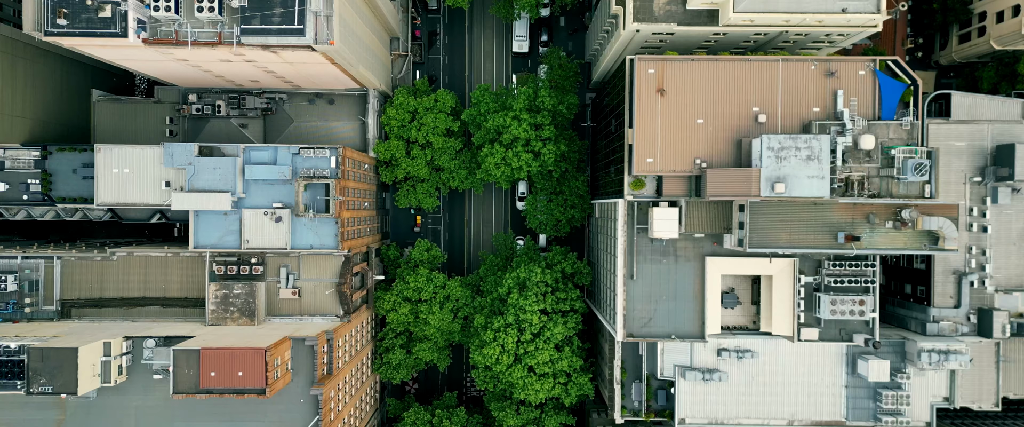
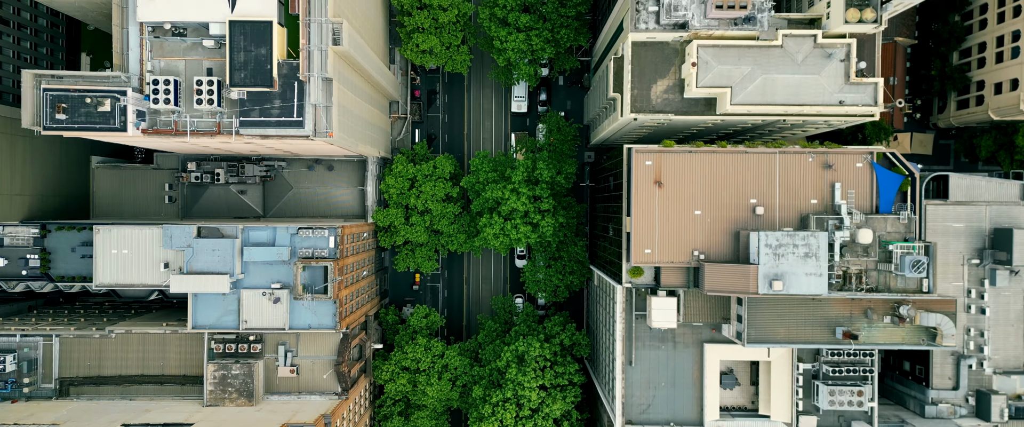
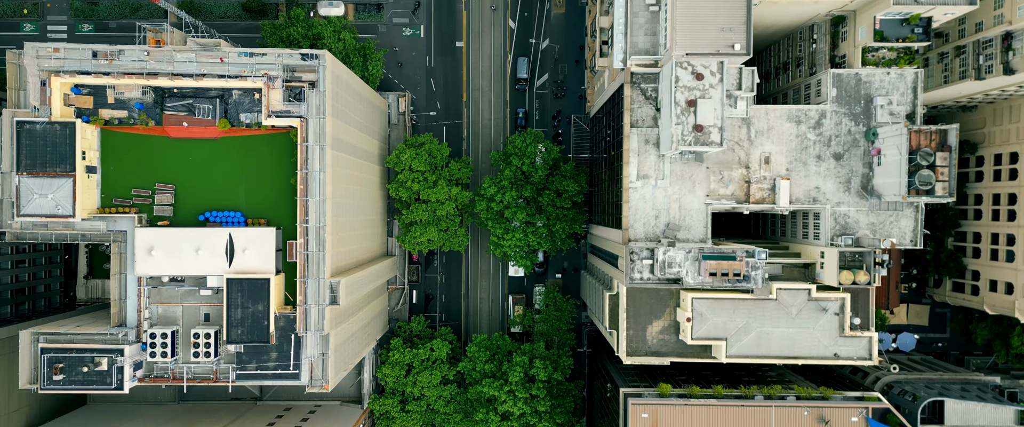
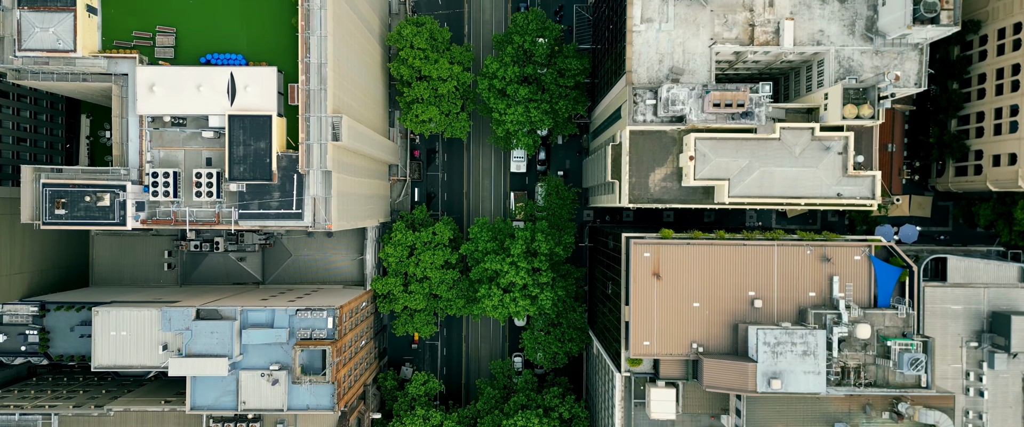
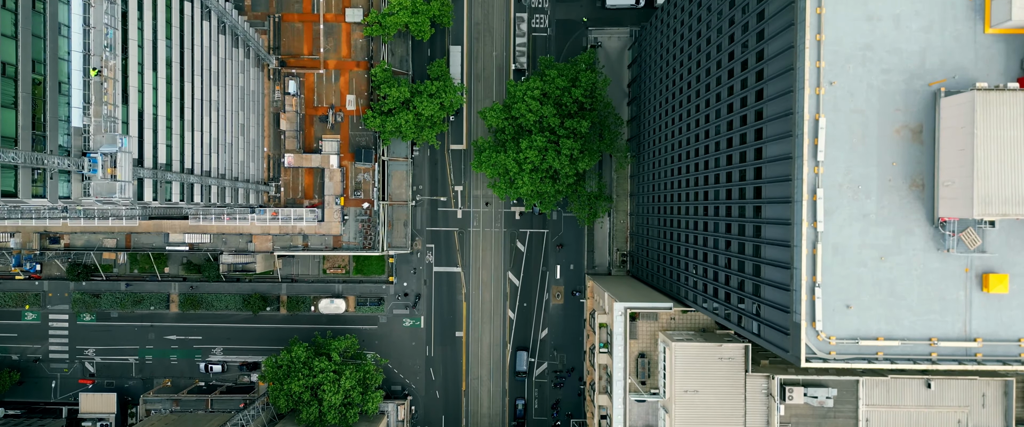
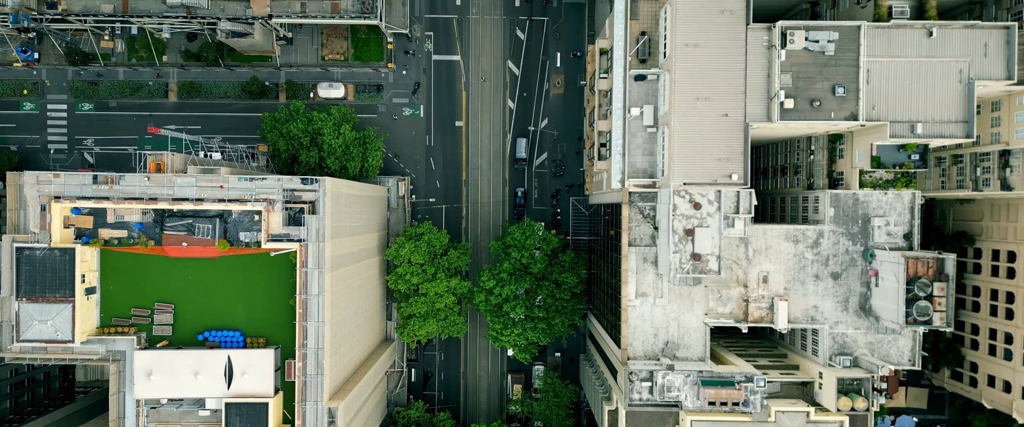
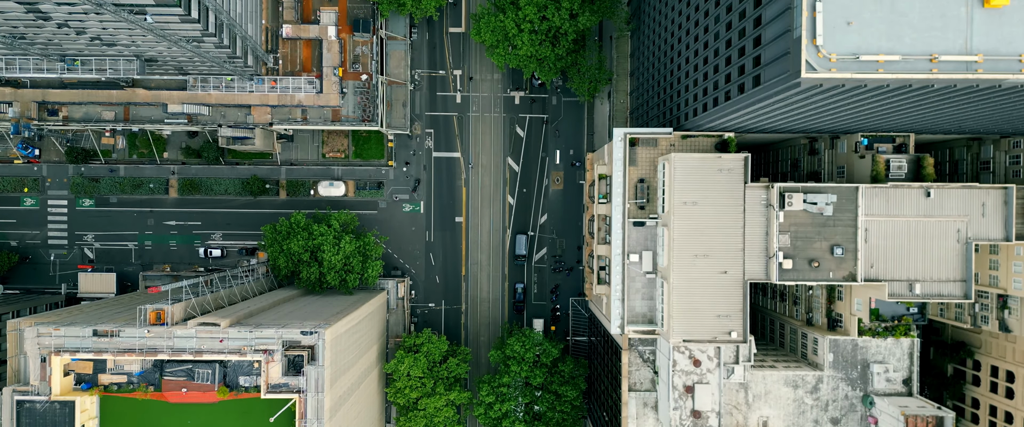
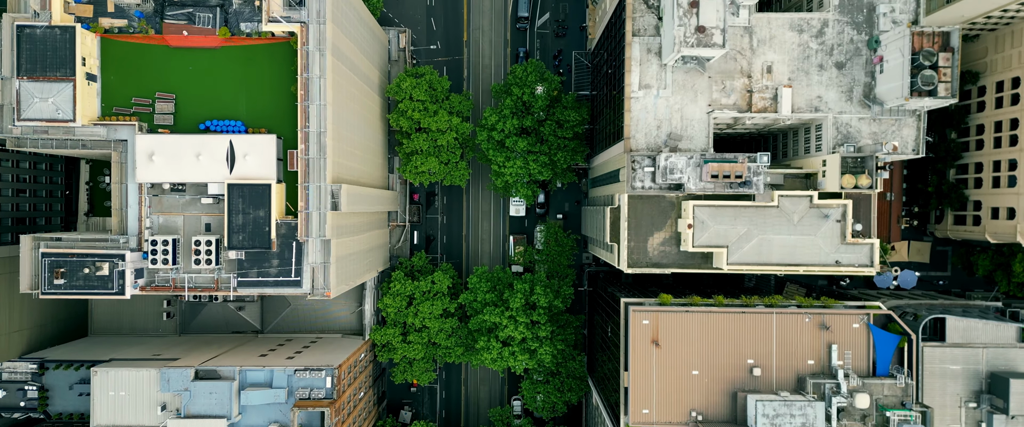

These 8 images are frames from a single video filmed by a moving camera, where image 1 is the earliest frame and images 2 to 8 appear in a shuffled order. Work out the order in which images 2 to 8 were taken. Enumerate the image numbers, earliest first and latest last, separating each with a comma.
2, 4, 8, 3, 6, 7, 5
